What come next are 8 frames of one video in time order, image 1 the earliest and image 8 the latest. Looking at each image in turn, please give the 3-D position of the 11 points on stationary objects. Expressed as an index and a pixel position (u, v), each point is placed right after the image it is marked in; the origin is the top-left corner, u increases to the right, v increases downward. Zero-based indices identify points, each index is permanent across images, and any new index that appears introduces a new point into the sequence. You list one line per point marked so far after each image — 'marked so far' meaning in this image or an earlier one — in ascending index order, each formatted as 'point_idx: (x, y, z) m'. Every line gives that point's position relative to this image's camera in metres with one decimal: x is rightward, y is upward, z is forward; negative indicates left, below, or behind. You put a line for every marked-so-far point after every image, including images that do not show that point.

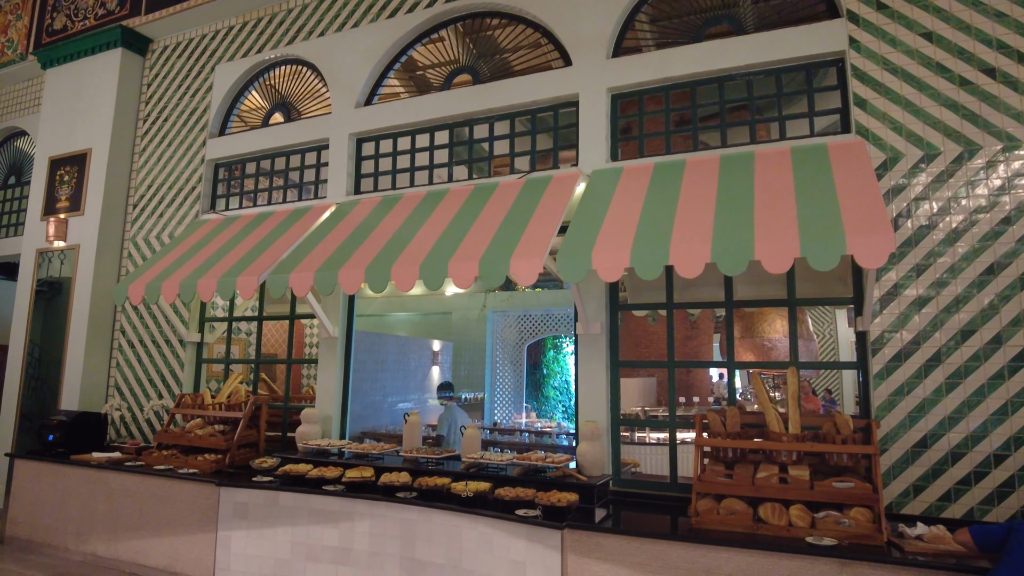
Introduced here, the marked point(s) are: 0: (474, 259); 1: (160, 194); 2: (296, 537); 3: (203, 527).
0: (-0.3, +0.2, +4.6) m
1: (-4.1, +1.1, +7.6) m
2: (-1.6, -1.9, +4.9) m
3: (-2.5, -1.9, +5.2) m
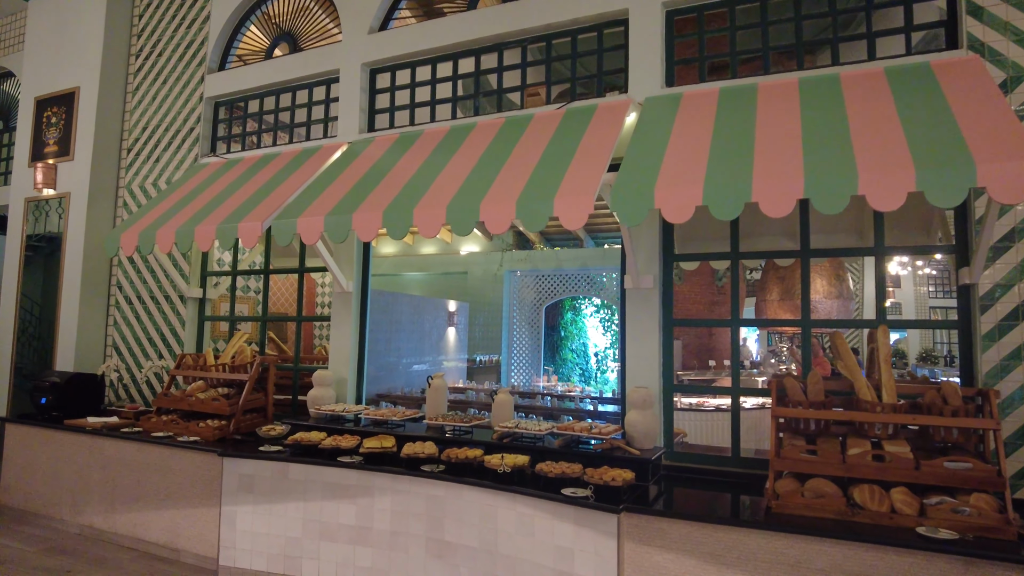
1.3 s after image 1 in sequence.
0: (0.0, +0.5, +3.9) m
1: (-3.8, +1.6, +7.0) m
2: (-1.4, -1.5, +4.3) m
3: (-2.2, -1.5, +4.7) m
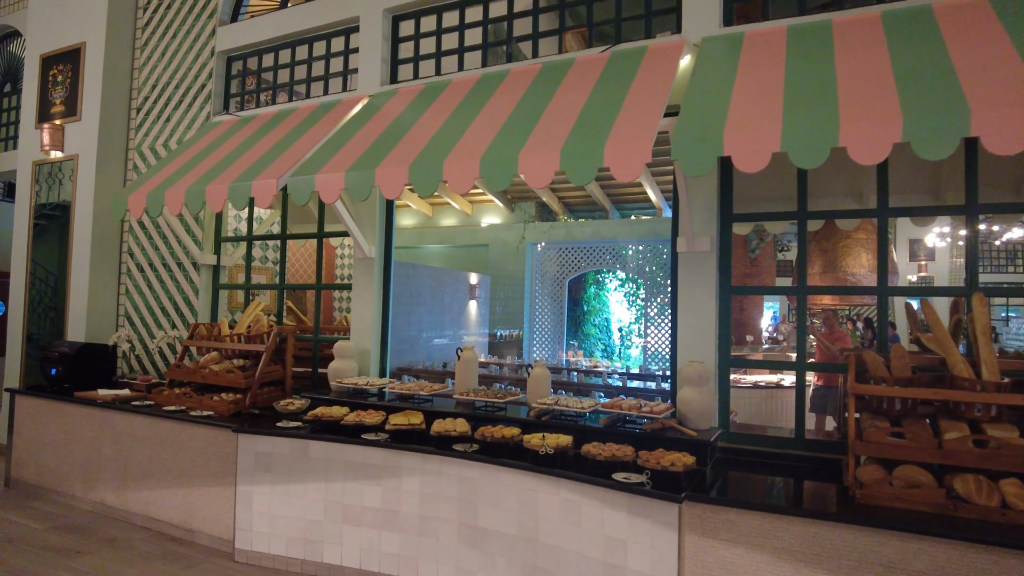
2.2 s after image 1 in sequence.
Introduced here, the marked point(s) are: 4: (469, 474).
0: (+0.2, +0.7, +3.5) m
1: (-3.5, +2.0, +6.6) m
2: (-1.1, -1.3, +4.0) m
3: (-2.0, -1.3, +4.4) m
4: (-0.2, -1.1, +3.7) m
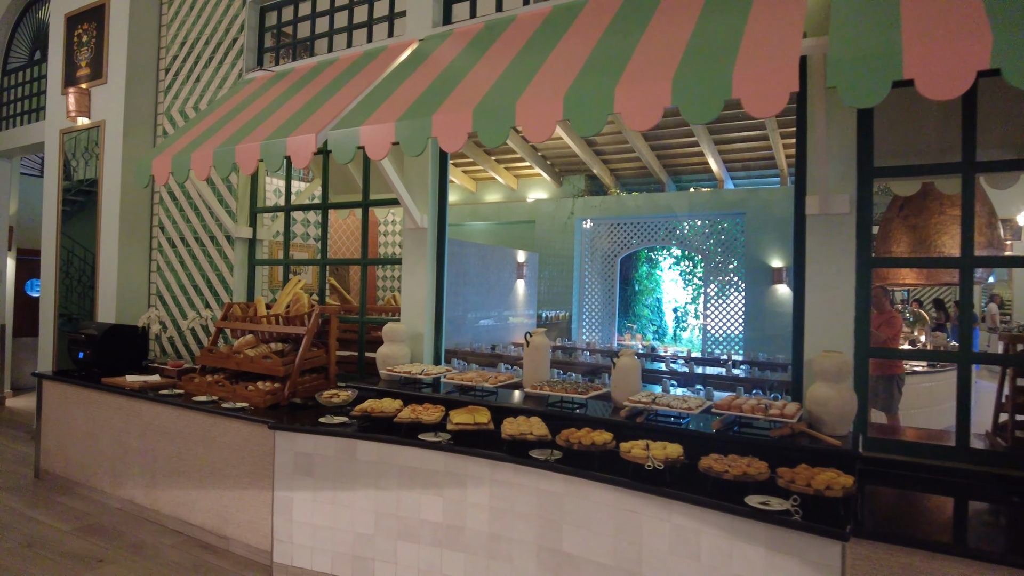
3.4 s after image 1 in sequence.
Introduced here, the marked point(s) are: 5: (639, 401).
0: (+0.6, +0.9, +2.7) m
1: (-2.9, +2.2, +6.0) m
2: (-0.7, -1.1, +3.4) m
3: (-1.5, -1.1, +3.8) m
4: (+0.2, -0.9, +3.0) m
5: (+0.6, -0.6, +3.2) m
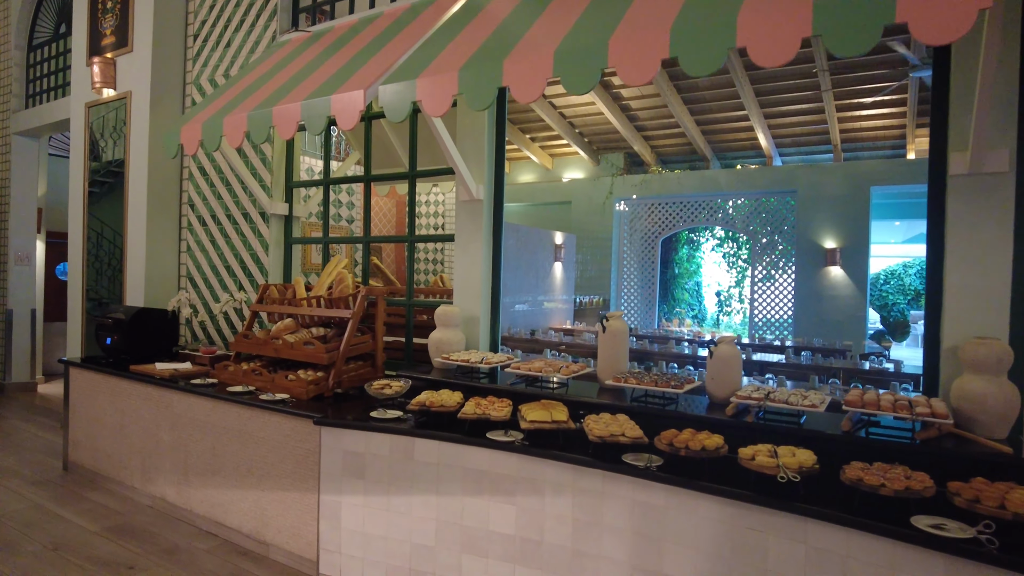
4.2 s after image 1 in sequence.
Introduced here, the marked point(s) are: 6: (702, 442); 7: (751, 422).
0: (+1.0, +1.0, +2.2) m
1: (-2.4, +2.3, +5.6) m
2: (-0.3, -1.0, +3.0) m
3: (-1.1, -1.0, +3.4) m
4: (+0.5, -0.8, +2.5) m
5: (+1.0, -0.5, +2.7) m
6: (+0.7, -0.6, +2.5) m
7: (+1.0, -0.5, +2.7) m
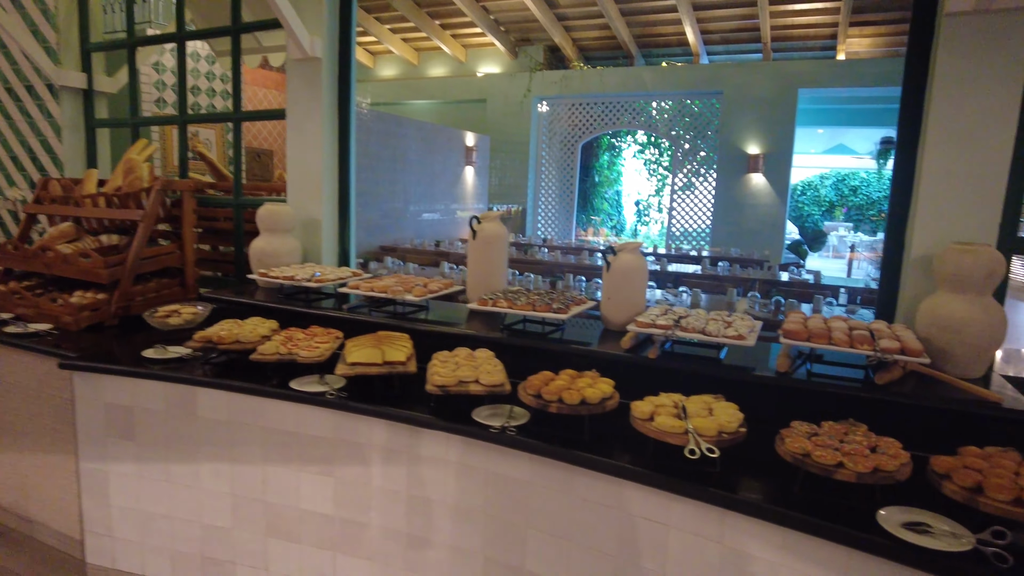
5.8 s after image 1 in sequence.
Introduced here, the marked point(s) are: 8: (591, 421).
0: (+0.5, +1.2, +1.3) m
1: (-3.3, +3.0, +4.0) m
2: (-0.9, -0.7, +2.1) m
3: (-1.8, -0.6, +2.5) m
4: (0.0, -0.5, +1.8) m
5: (+0.4, -0.1, +2.0) m
6: (+0.2, -0.3, +1.7) m
7: (+0.4, -0.2, +1.9) m
8: (+0.2, -0.4, +1.8) m
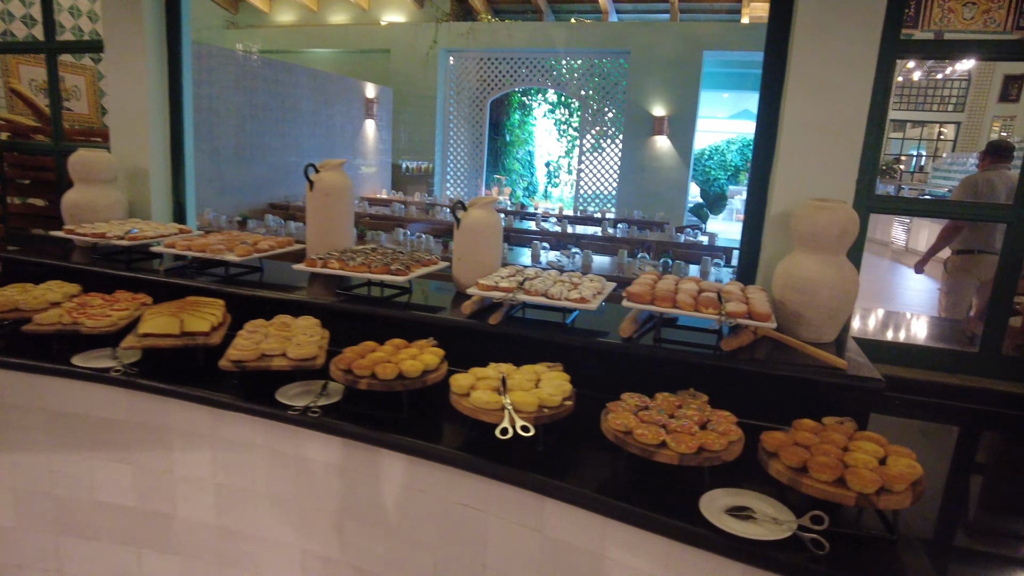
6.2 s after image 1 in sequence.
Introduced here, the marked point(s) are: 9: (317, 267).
0: (+0.1, +1.3, +1.0) m
1: (-4.0, +3.2, +3.2) m
2: (-1.4, -0.6, +1.8) m
3: (-2.3, -0.5, +2.1) m
4: (-0.5, -0.4, +1.5) m
5: (0.0, 0.0, +1.8) m
6: (-0.3, -0.2, +1.5) m
7: (0.0, -0.1, +1.7) m
8: (-0.2, -0.3, +1.6) m
9: (-0.6, +0.1, +2.1) m
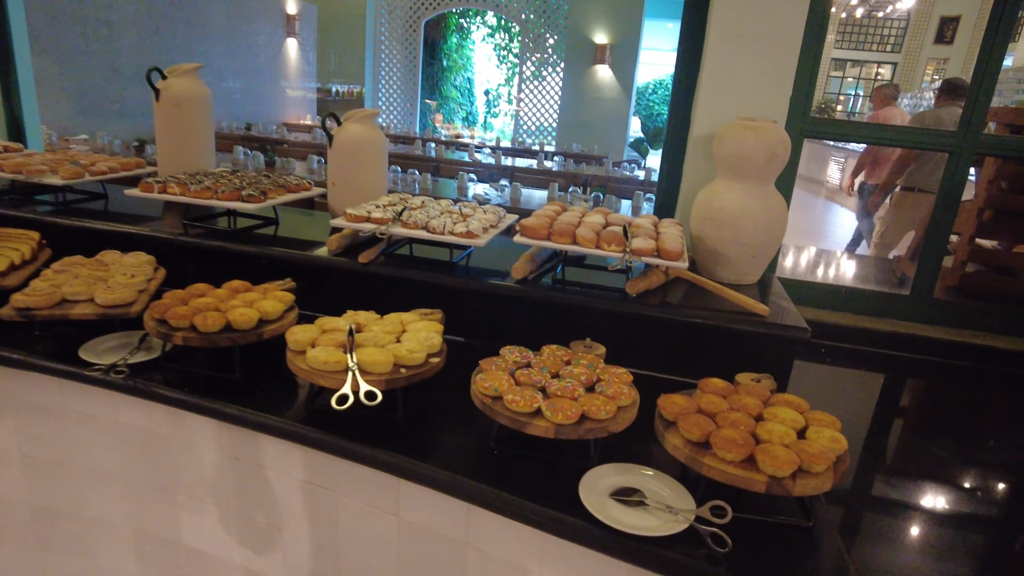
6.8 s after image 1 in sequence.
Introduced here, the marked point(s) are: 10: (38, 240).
0: (-0.1, +1.4, +0.6) m
1: (-4.3, +3.5, +2.2) m
2: (-1.7, -0.4, +1.5) m
3: (-2.6, -0.3, +1.6) m
4: (-0.7, -0.3, +1.3) m
5: (-0.3, +0.2, +1.5) m
6: (-0.5, -0.1, +1.2) m
7: (-0.3, 0.0, +1.4) m
8: (-0.5, -0.1, +1.3) m
9: (-0.9, +0.3, +1.7) m
10: (-1.1, +0.1, +1.6) m
